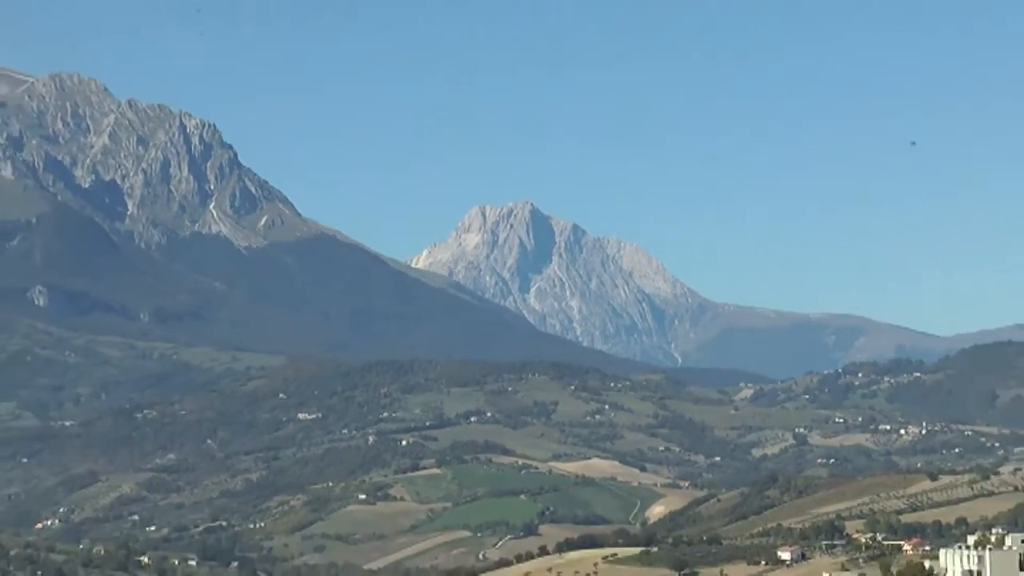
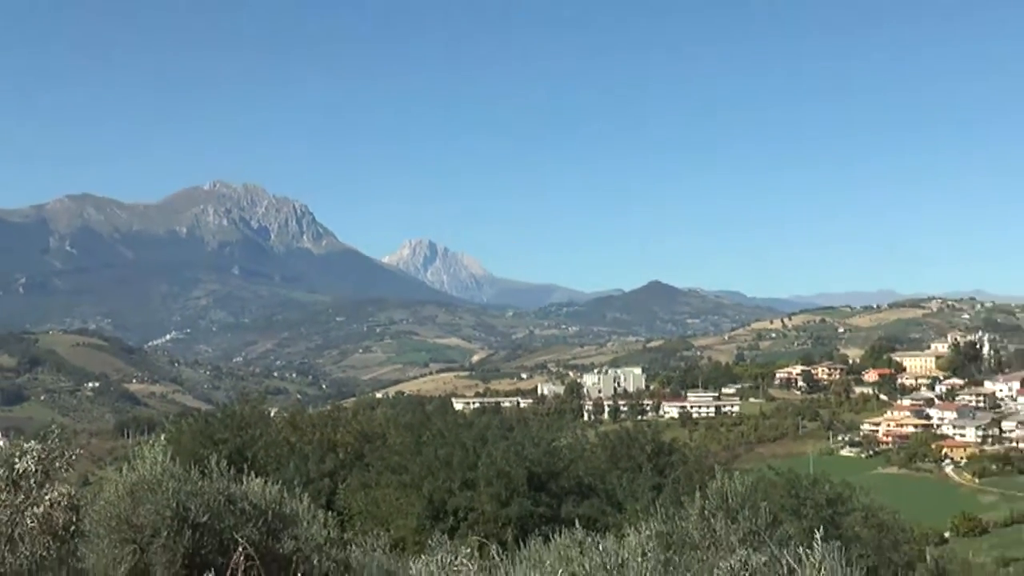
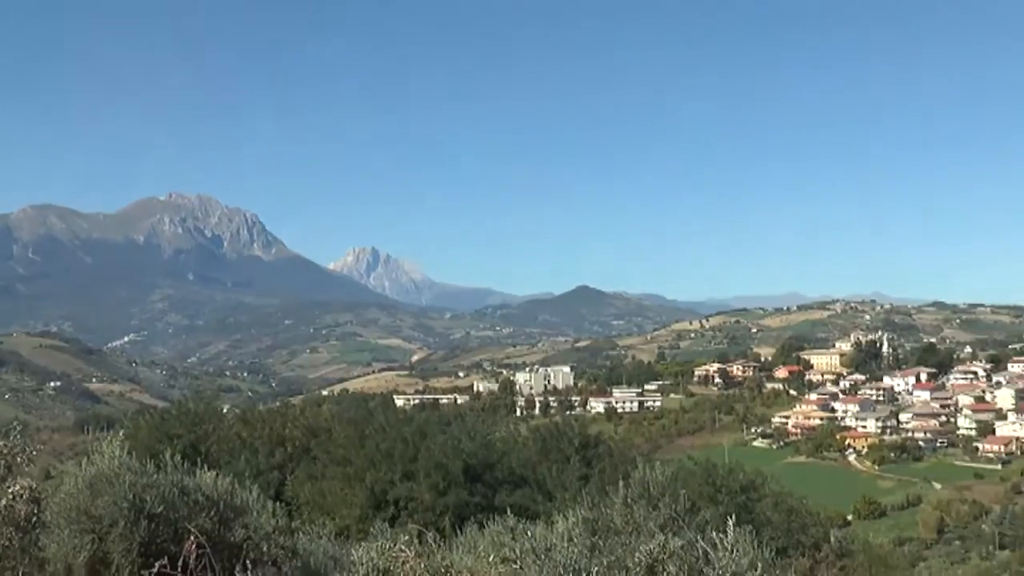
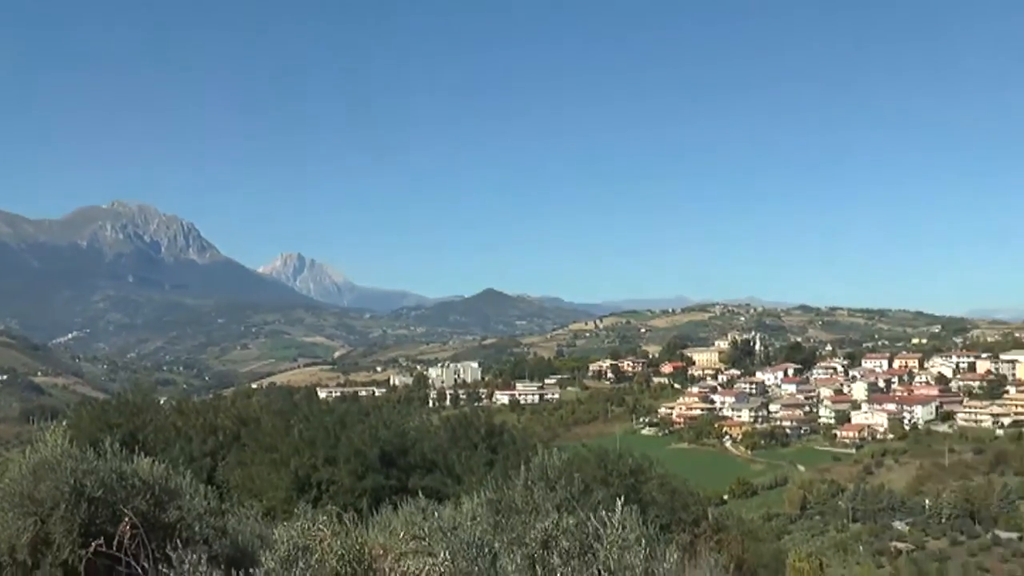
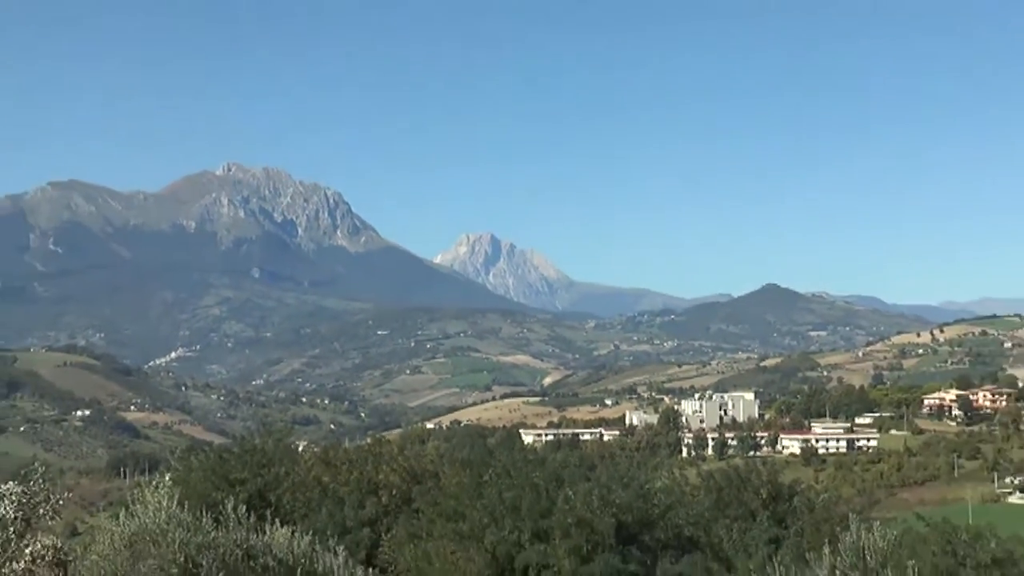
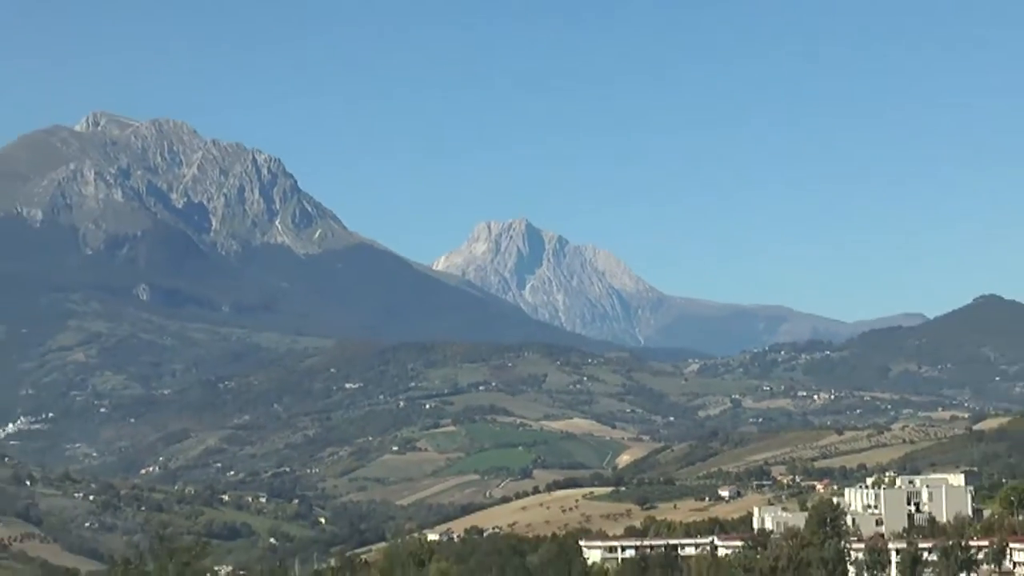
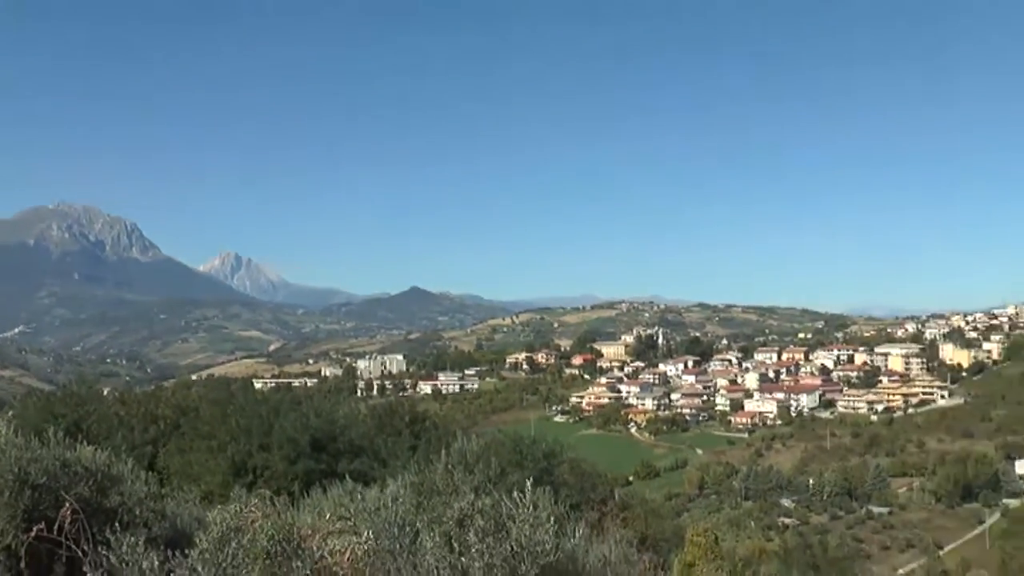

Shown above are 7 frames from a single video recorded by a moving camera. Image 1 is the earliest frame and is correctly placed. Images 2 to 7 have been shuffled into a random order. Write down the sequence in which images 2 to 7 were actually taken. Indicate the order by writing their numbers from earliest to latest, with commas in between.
6, 5, 2, 3, 4, 7
